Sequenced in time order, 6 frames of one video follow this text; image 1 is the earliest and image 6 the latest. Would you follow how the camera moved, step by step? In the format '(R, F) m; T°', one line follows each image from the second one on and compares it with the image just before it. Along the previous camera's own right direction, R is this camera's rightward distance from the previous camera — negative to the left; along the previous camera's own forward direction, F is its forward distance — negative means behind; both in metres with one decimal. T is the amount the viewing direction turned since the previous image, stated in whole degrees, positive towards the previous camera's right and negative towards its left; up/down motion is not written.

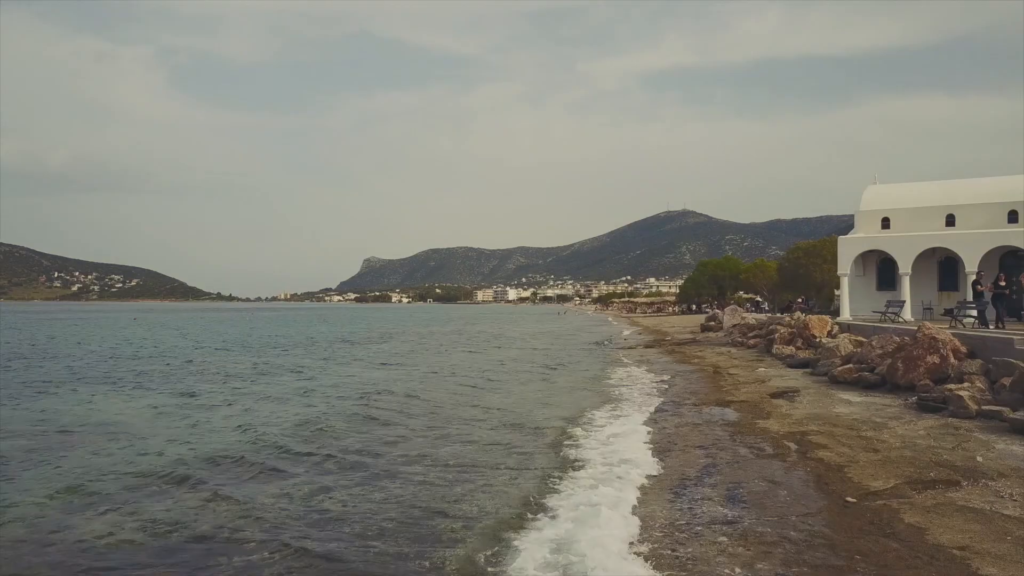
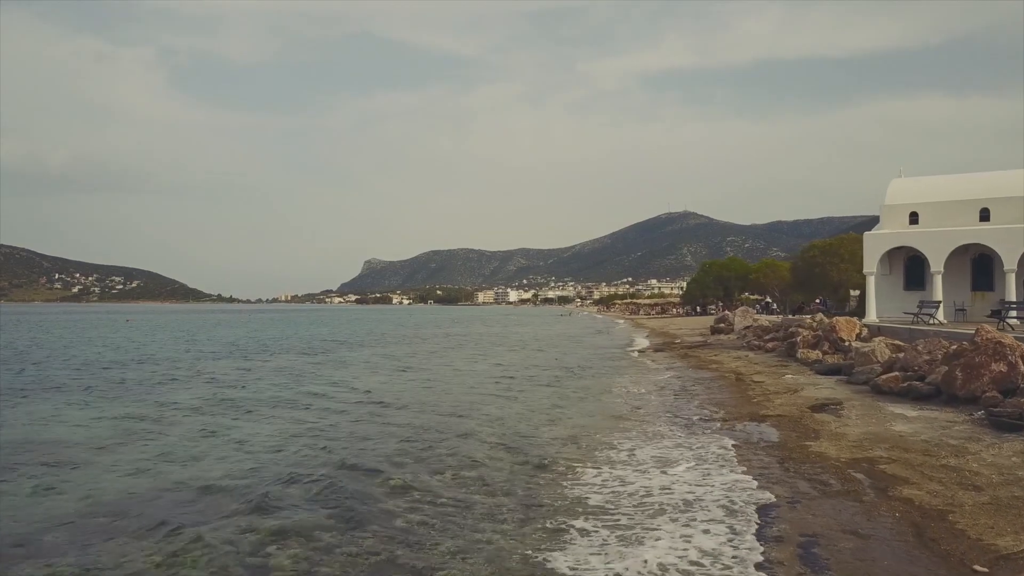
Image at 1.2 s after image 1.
(0.0, +2.1) m; 0°
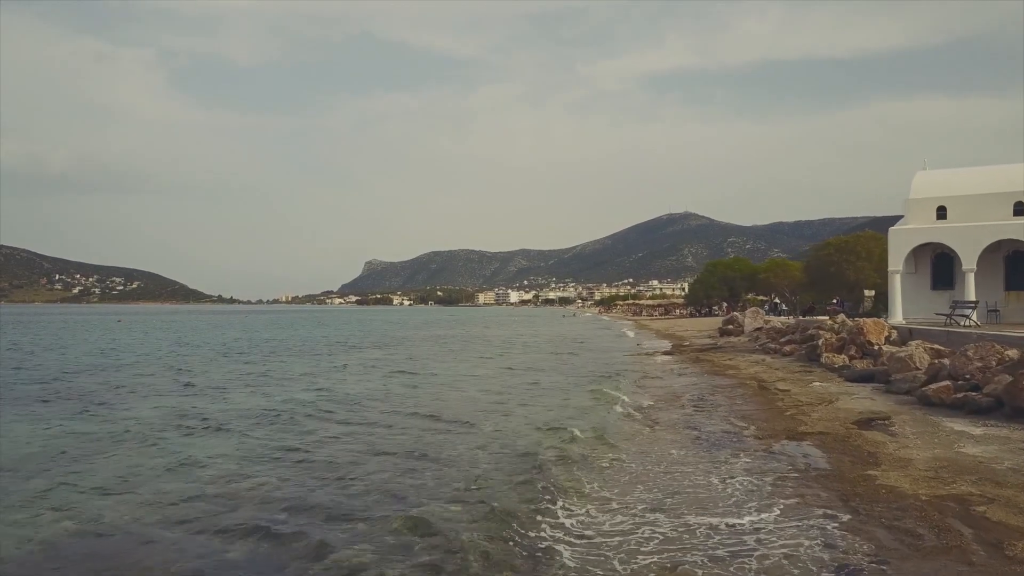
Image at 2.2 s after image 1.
(0.0, +2.0) m; 0°
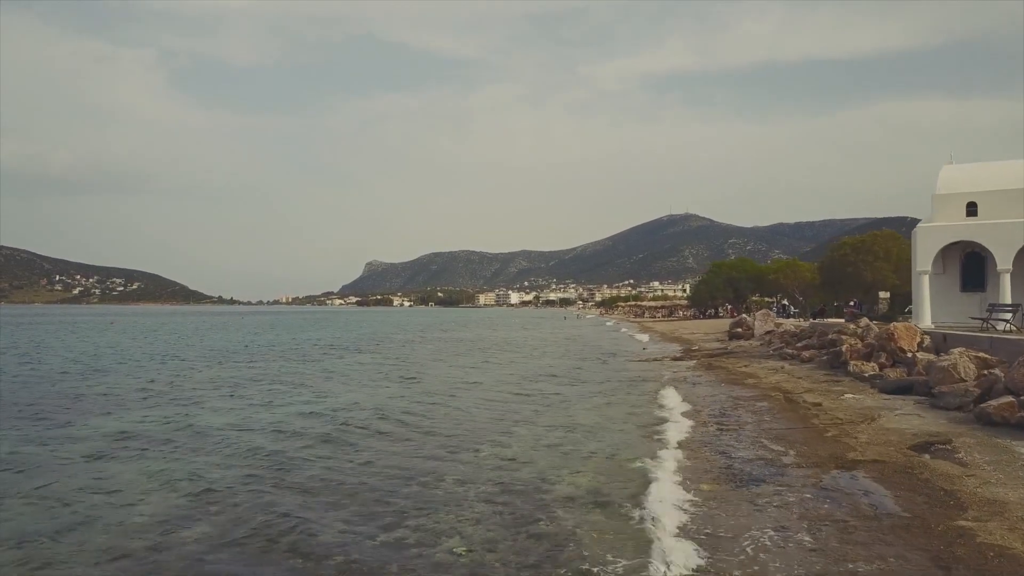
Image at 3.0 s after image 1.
(0.0, +1.8) m; 0°
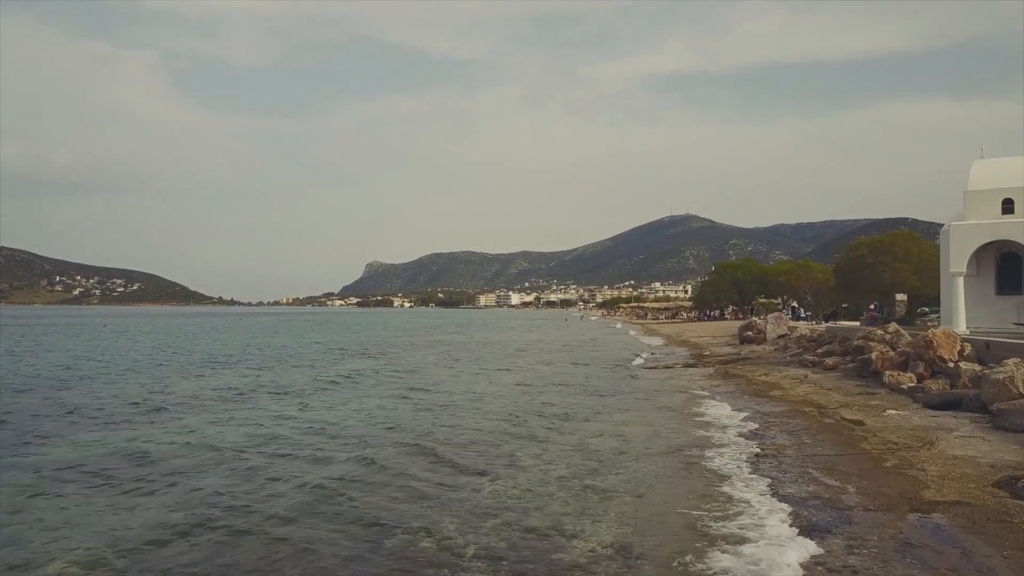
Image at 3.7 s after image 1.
(-0.1, +1.8) m; 0°
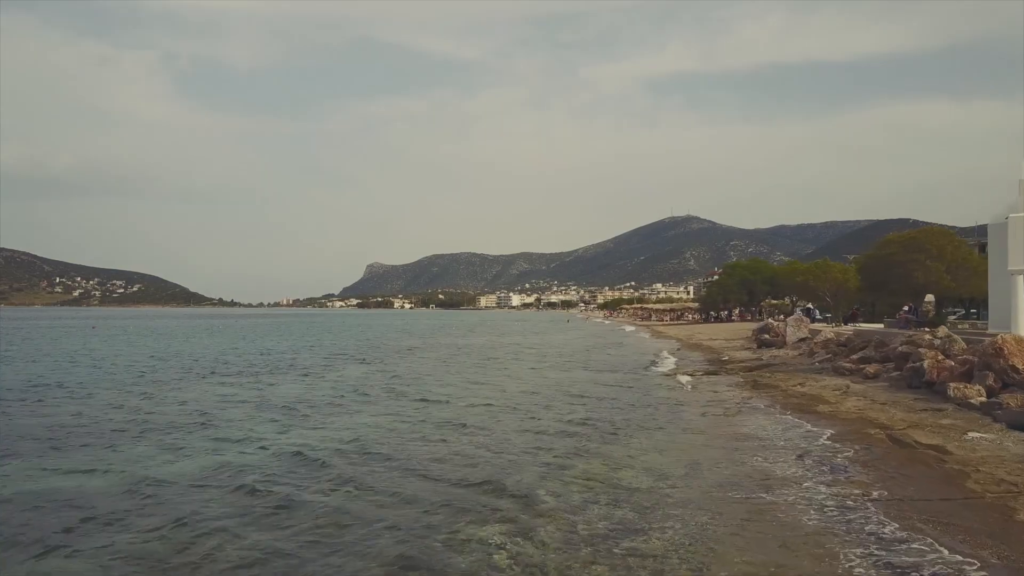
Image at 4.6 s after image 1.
(-0.1, +2.6) m; 0°
